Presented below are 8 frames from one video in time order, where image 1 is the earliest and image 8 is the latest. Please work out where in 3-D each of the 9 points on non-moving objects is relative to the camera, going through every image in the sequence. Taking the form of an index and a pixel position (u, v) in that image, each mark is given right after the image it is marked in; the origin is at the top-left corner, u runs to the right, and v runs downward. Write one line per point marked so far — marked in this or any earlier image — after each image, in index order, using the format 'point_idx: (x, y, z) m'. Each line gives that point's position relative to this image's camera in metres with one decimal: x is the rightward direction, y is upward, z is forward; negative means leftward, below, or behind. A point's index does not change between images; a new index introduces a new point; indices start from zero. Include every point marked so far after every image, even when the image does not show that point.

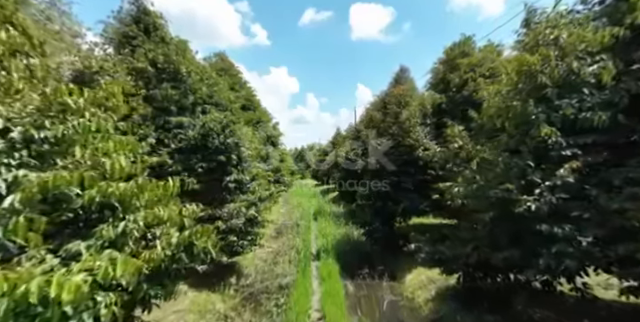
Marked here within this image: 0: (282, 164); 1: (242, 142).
0: (-1.9, -0.2, +14.8) m
1: (-1.7, +0.4, +6.7) m
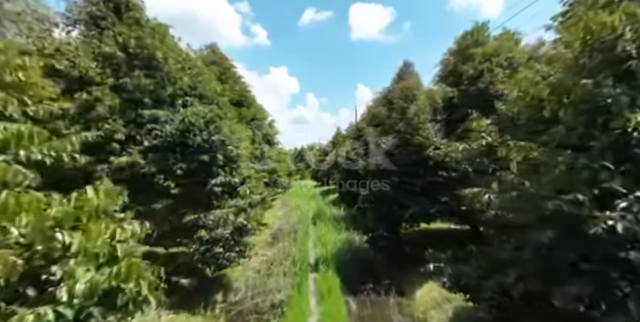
0: (-1.9, -0.2, +14.0) m
1: (-1.7, +0.4, +5.9) m
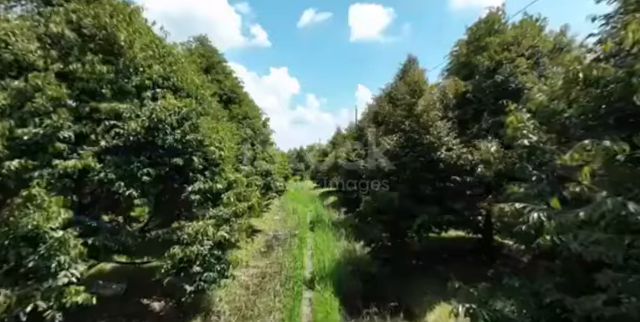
0: (-2.0, -0.2, +13.1) m
1: (-1.8, +0.4, +5.1) m
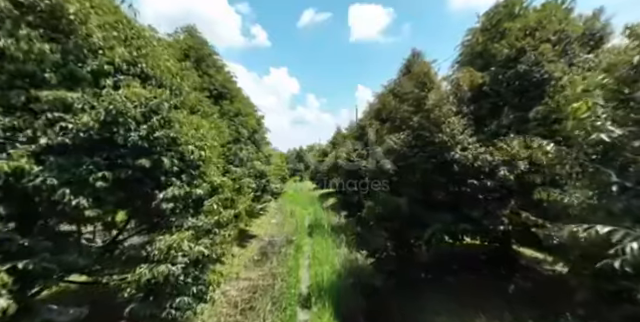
0: (-2.0, -0.3, +12.3) m
1: (-1.9, +0.3, +4.3) m
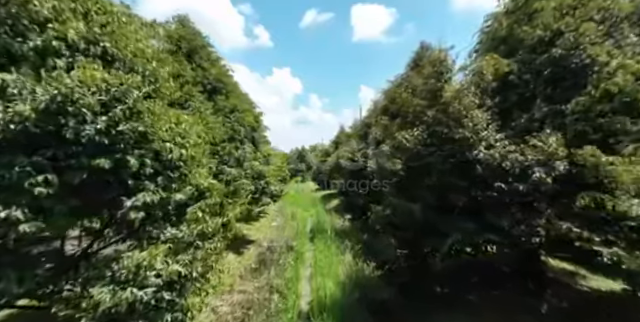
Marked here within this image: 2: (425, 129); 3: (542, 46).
0: (-1.9, -0.3, +11.6) m
1: (-1.8, +0.3, +3.6) m
2: (+1.8, +0.5, +5.2) m
3: (+3.5, +1.9, +5.0) m
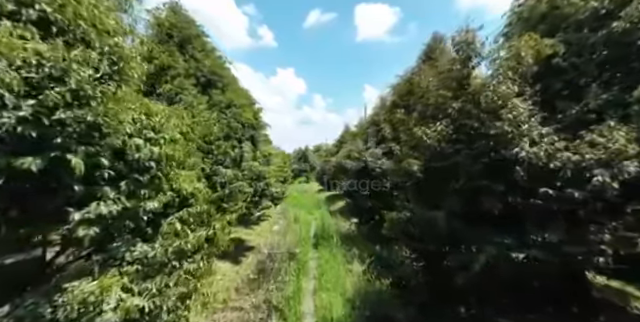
0: (-1.8, -0.3, +10.8) m
1: (-1.8, +0.3, +2.7) m
2: (+1.9, +0.5, +4.3) m
3: (+3.6, +1.9, +4.1) m
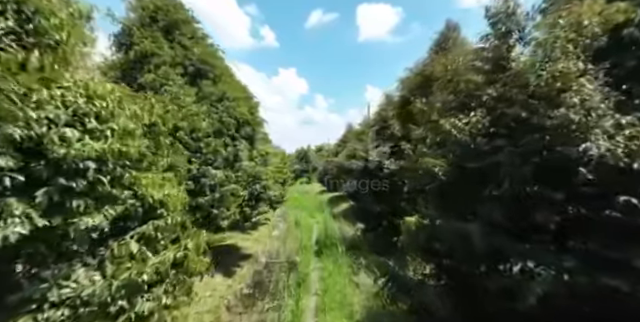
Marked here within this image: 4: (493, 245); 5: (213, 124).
0: (-1.7, -0.3, +9.9) m
1: (-1.7, +0.3, +1.8) m
2: (+1.9, +0.6, +3.4) m
3: (+3.7, +1.9, +3.1) m
4: (+2.0, -1.0, +3.6) m
5: (-2.6, +0.9, +7.4) m
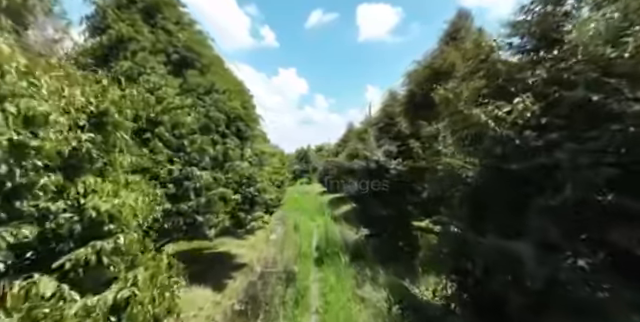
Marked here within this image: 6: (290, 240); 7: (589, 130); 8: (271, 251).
0: (-1.7, -0.3, +9.0) m
1: (-1.7, +0.4, +0.9) m
2: (+1.9, +0.6, +2.5) m
3: (+3.7, +1.9, +2.3) m
4: (+2.0, -1.0, +2.7) m
5: (-2.6, +0.9, +6.6) m
6: (-1.0, -2.8, +11.3) m
7: (+2.3, +0.3, +2.6) m
8: (-1.6, -3.0, +10.2) m
